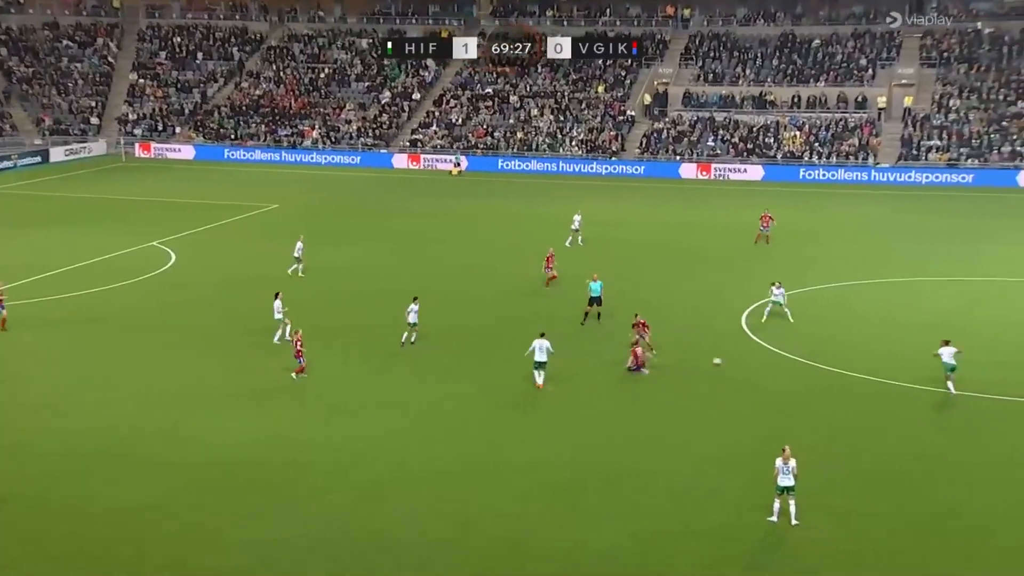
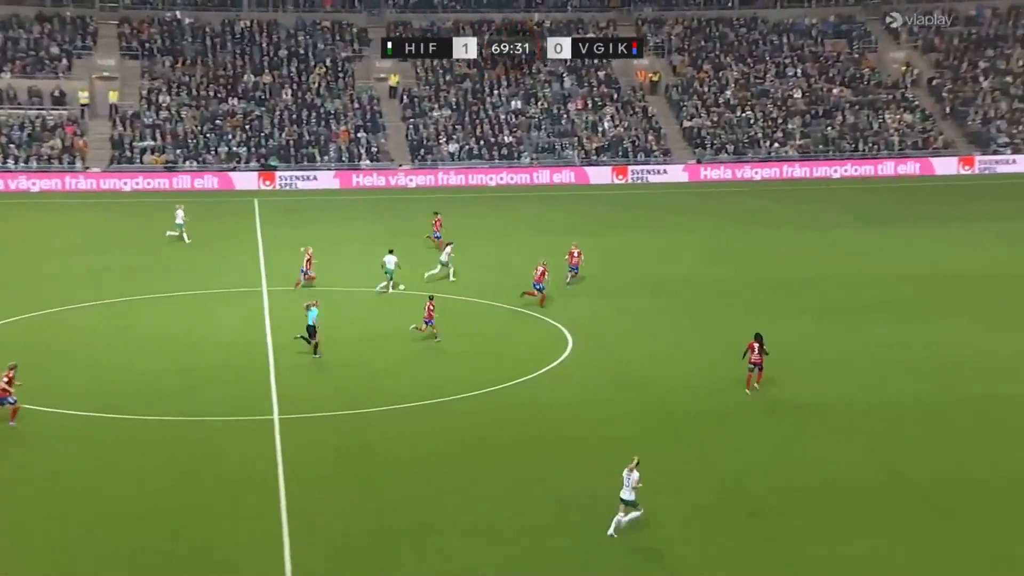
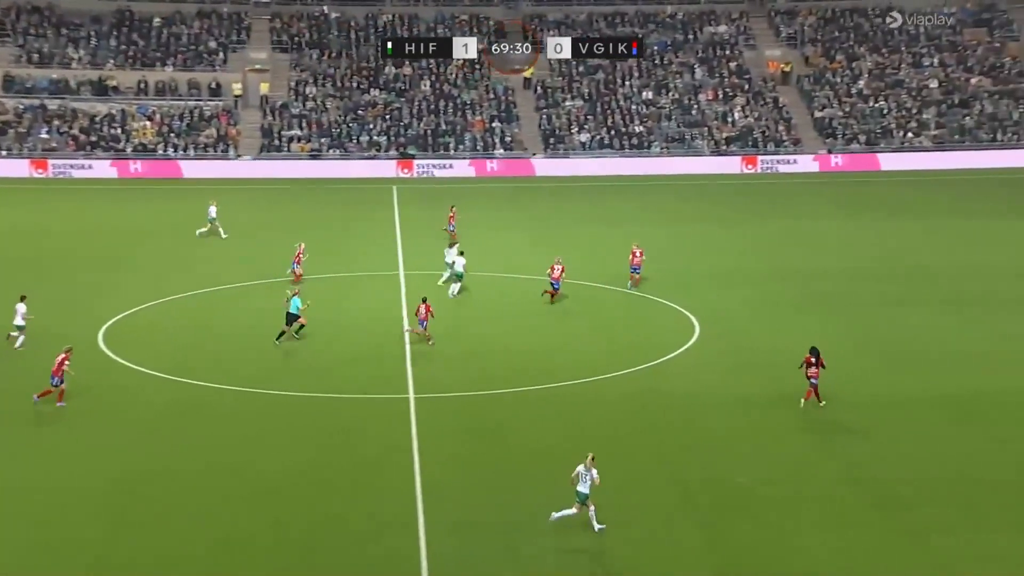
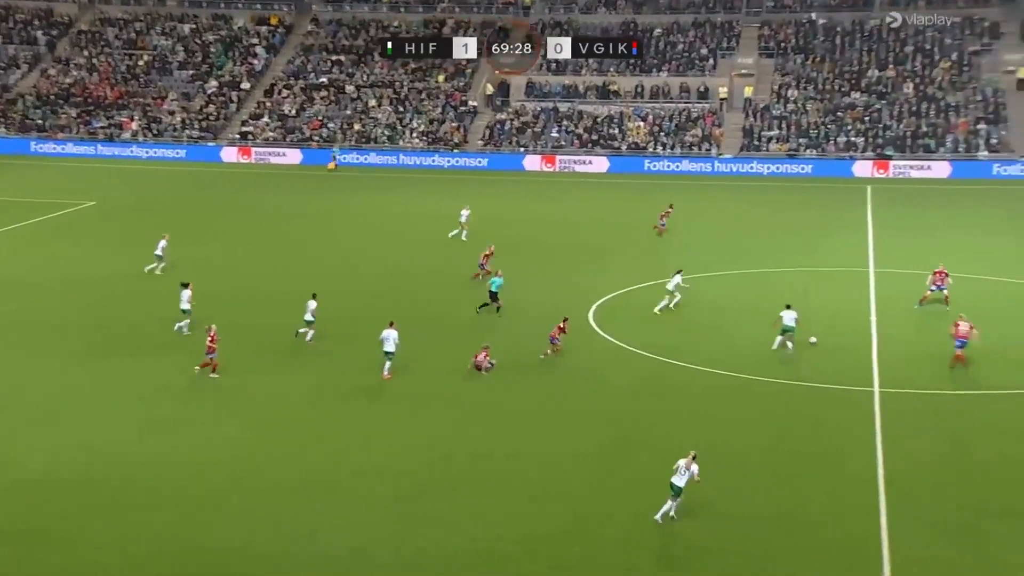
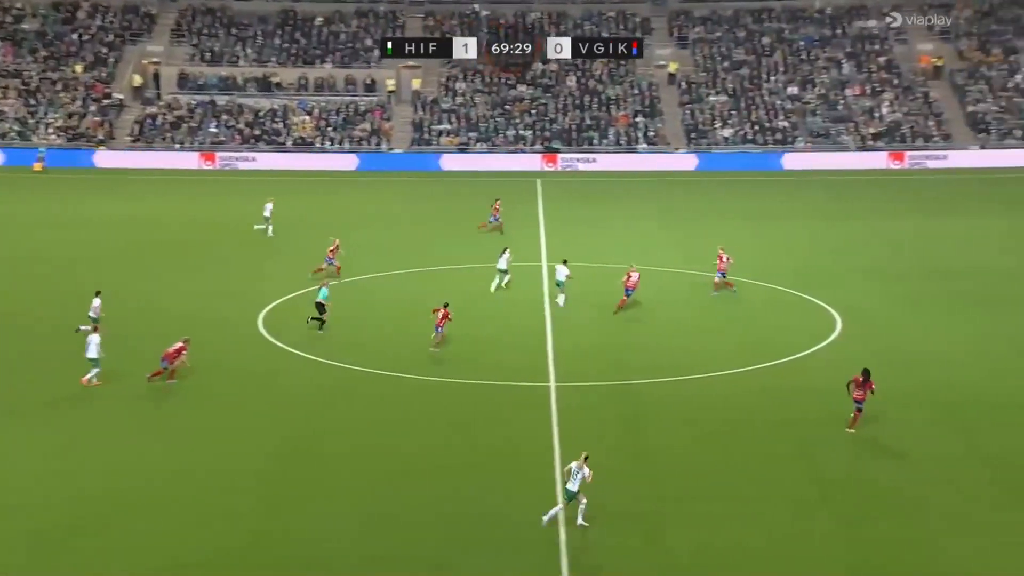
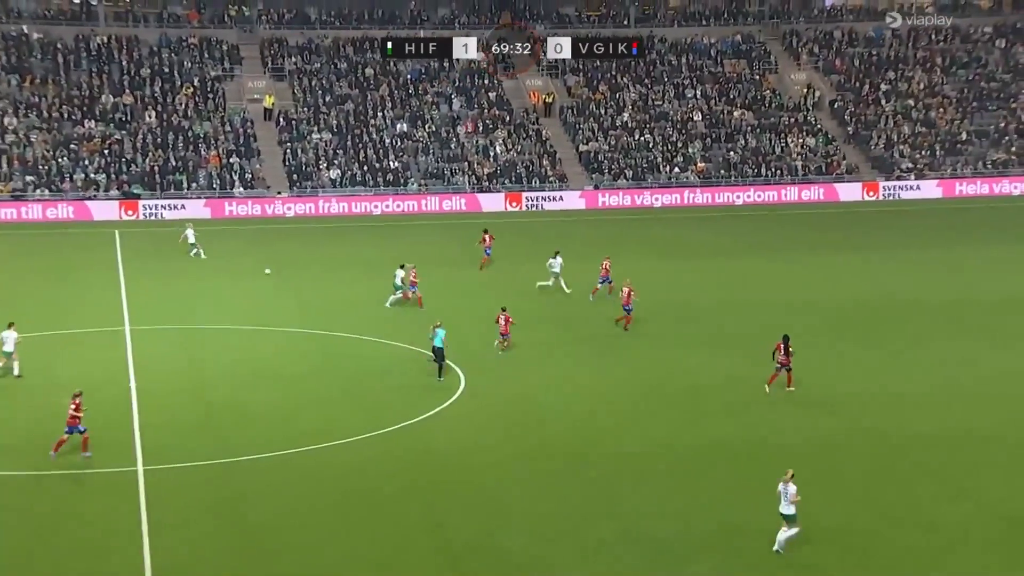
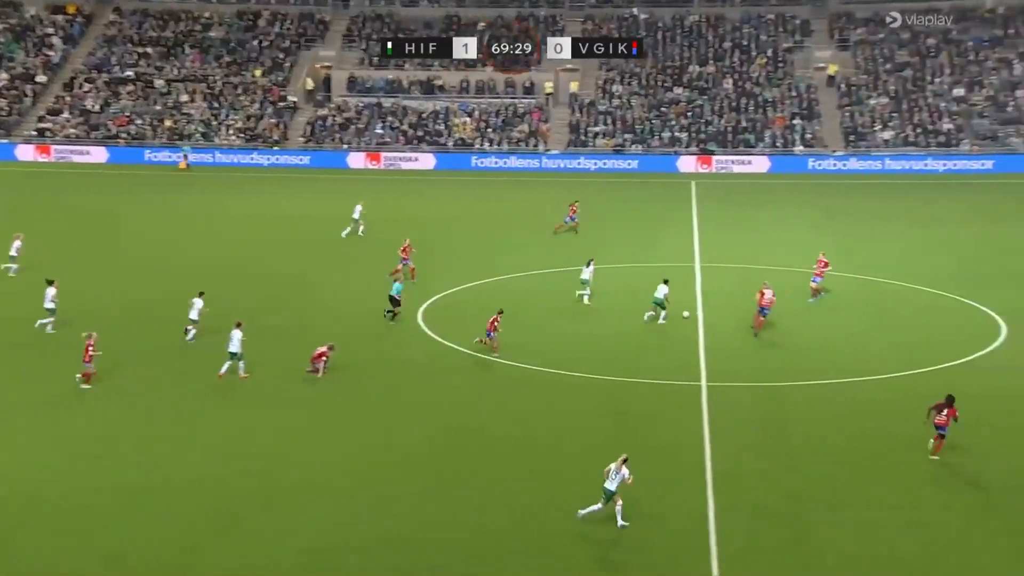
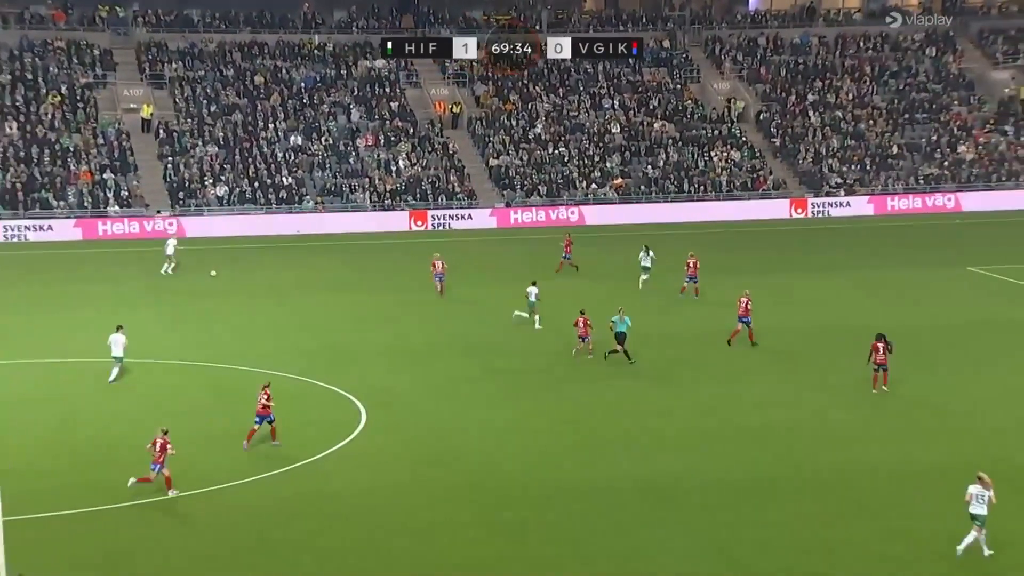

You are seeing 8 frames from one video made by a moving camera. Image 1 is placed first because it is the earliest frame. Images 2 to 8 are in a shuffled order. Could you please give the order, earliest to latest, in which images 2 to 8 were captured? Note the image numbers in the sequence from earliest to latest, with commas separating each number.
4, 7, 5, 3, 2, 6, 8
